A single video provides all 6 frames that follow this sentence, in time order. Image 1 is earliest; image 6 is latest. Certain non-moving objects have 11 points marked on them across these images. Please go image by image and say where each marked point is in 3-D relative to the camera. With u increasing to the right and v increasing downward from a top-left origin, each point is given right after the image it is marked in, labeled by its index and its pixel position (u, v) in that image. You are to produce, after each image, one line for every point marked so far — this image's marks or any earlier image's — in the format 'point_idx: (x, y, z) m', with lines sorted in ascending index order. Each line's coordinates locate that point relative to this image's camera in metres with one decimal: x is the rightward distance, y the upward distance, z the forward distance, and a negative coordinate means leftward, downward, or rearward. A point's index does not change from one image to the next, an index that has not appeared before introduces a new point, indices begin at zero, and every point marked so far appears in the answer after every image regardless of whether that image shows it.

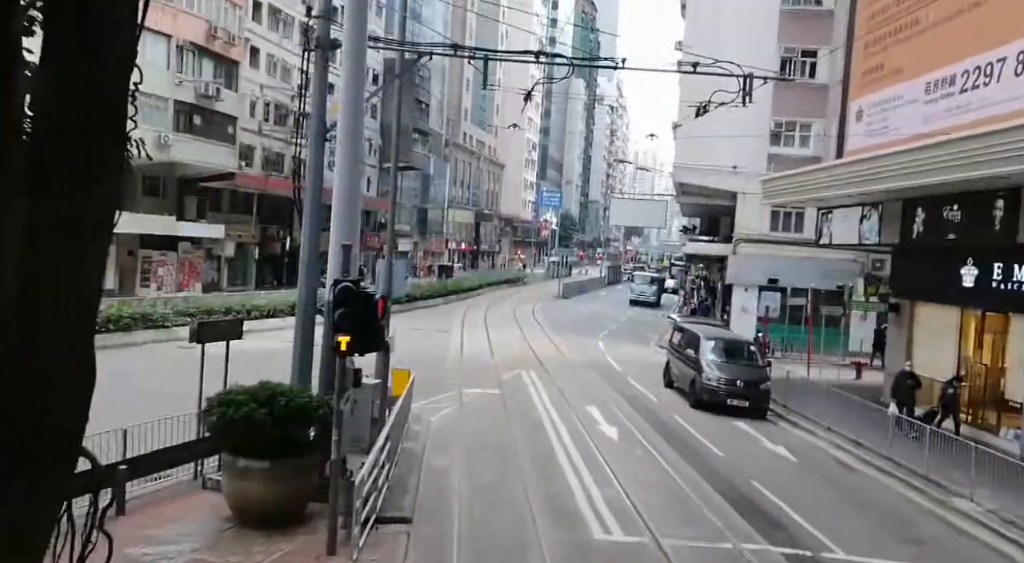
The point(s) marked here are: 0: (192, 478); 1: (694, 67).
0: (-4.6, -2.8, +11.1) m
1: (+3.0, +3.5, +12.6) m
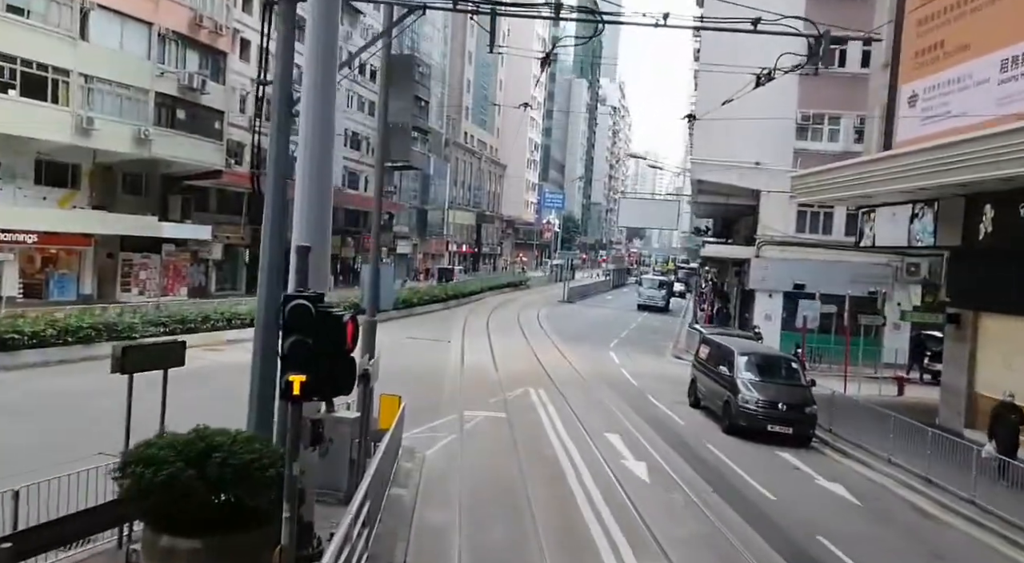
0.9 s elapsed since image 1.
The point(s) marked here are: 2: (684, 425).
0: (-4.4, -3.0, +8.6) m
1: (+3.2, +3.4, +10.1) m
2: (+4.1, -3.4, +18.3) m
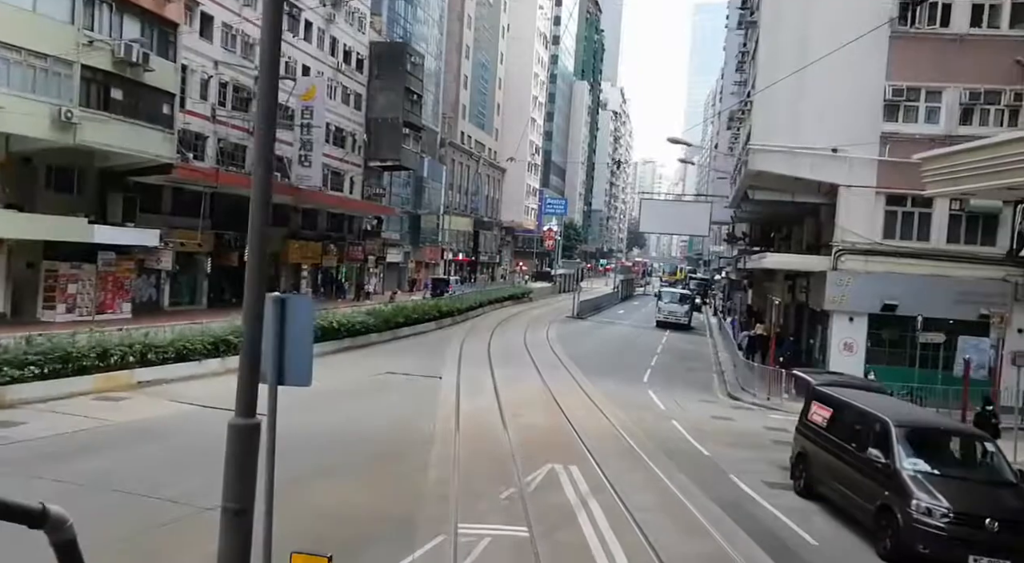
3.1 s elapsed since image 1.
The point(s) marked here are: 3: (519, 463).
0: (-4.0, -3.3, +1.9) m
1: (+3.6, +3.0, +3.5) m
2: (+4.4, -3.9, +11.6) m
3: (+0.1, -3.4, +14.5) m
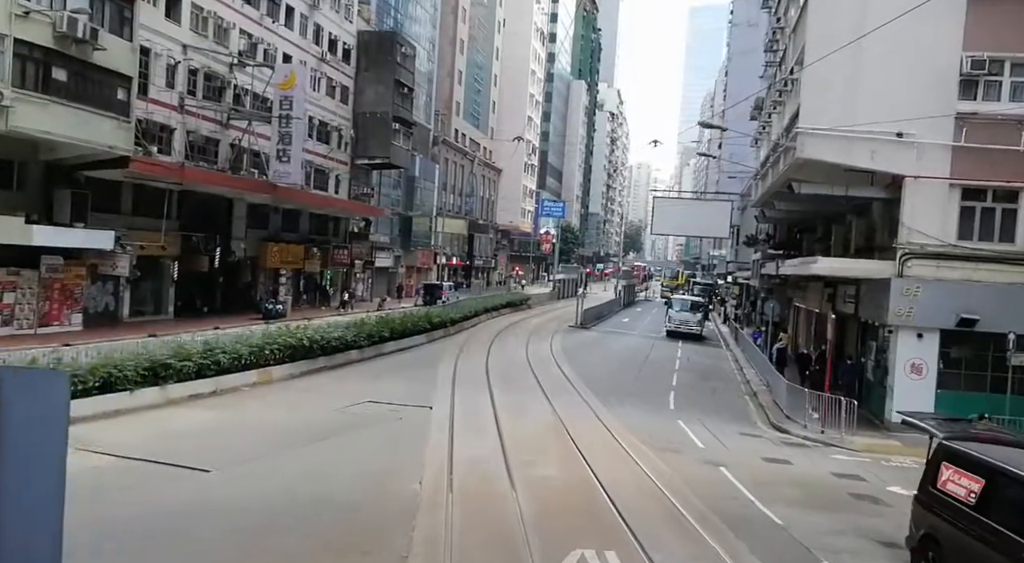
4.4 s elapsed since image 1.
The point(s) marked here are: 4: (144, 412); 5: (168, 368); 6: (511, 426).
0: (-3.8, -3.4, -2.1) m
1: (+3.8, +2.9, -0.4) m
2: (+4.6, -4.0, +7.7) m
3: (+0.3, -3.6, +10.6) m
4: (-8.0, -2.8, +16.7) m
5: (-8.0, -2.0, +17.9) m
6: (0.0, -3.3, +18.1) m
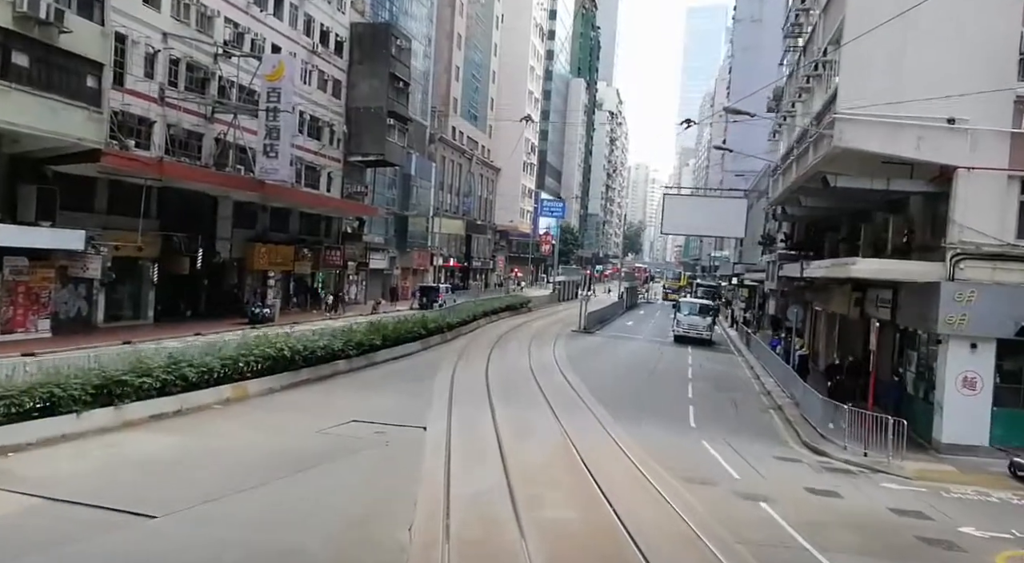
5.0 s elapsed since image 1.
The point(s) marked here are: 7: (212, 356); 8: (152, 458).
0: (-3.6, -3.5, -4.4) m
1: (+4.0, +2.8, -2.6) m
2: (+4.8, -4.1, +5.4) m
3: (+0.4, -3.7, +8.3) m
4: (-7.9, -2.9, +14.4) m
5: (-7.9, -2.1, +15.7) m
6: (+0.1, -3.4, +15.9) m
7: (-7.3, -1.8, +18.8) m
8: (-6.4, -3.2, +13.6) m
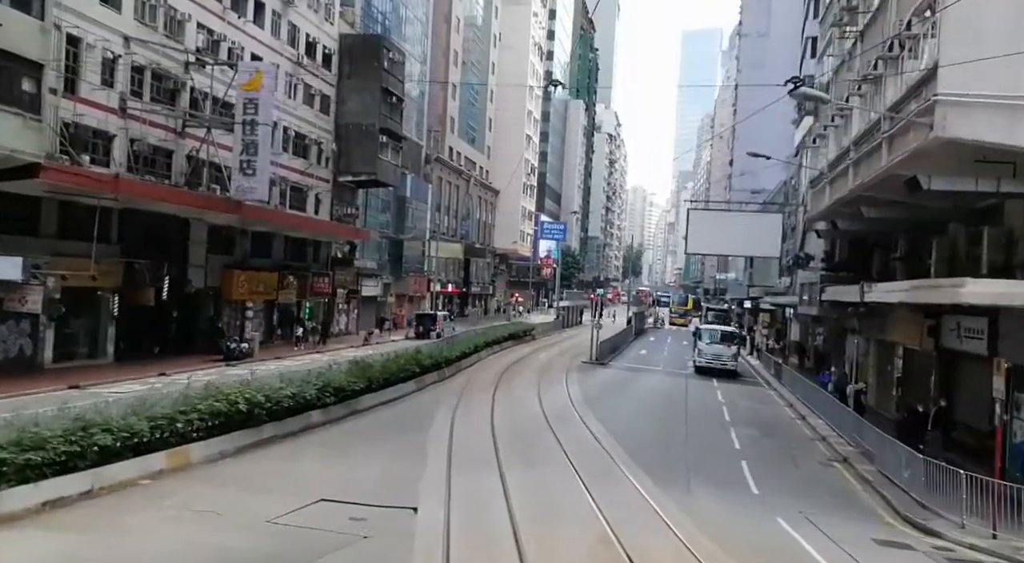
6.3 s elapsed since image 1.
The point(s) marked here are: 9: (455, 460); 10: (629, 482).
0: (-3.2, -3.4, -8.6) m
1: (+4.3, +2.9, -6.6) m
2: (+5.1, -4.3, +1.2) m
3: (+0.8, -4.0, +4.1) m
4: (-7.6, -3.5, +10.2) m
5: (-7.6, -2.7, +11.5) m
6: (+0.4, -4.0, +11.6) m
7: (-7.0, -2.5, +14.6) m
8: (-6.1, -3.7, +9.4) m
9: (-1.3, -4.0, +17.3) m
10: (+2.5, -4.2, +16.2) m
